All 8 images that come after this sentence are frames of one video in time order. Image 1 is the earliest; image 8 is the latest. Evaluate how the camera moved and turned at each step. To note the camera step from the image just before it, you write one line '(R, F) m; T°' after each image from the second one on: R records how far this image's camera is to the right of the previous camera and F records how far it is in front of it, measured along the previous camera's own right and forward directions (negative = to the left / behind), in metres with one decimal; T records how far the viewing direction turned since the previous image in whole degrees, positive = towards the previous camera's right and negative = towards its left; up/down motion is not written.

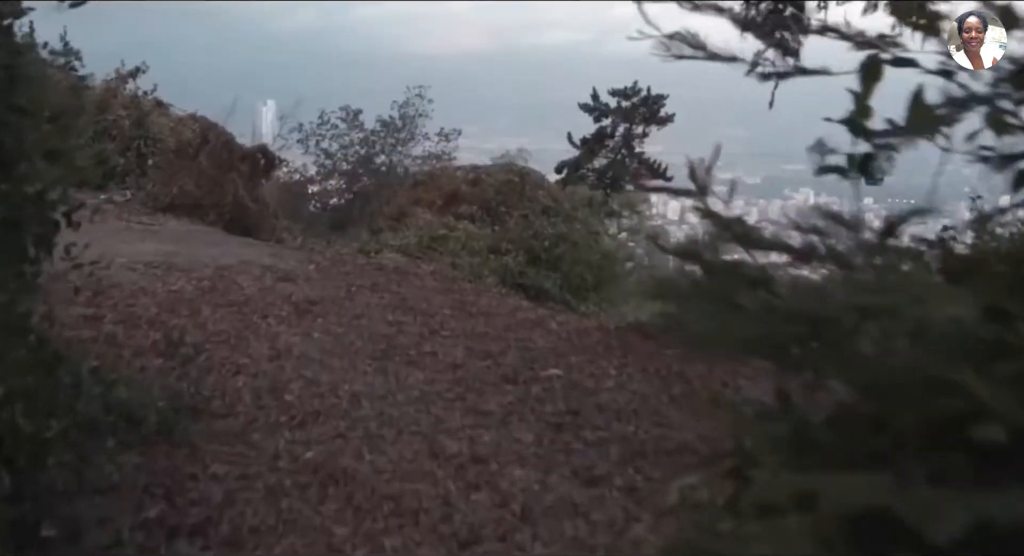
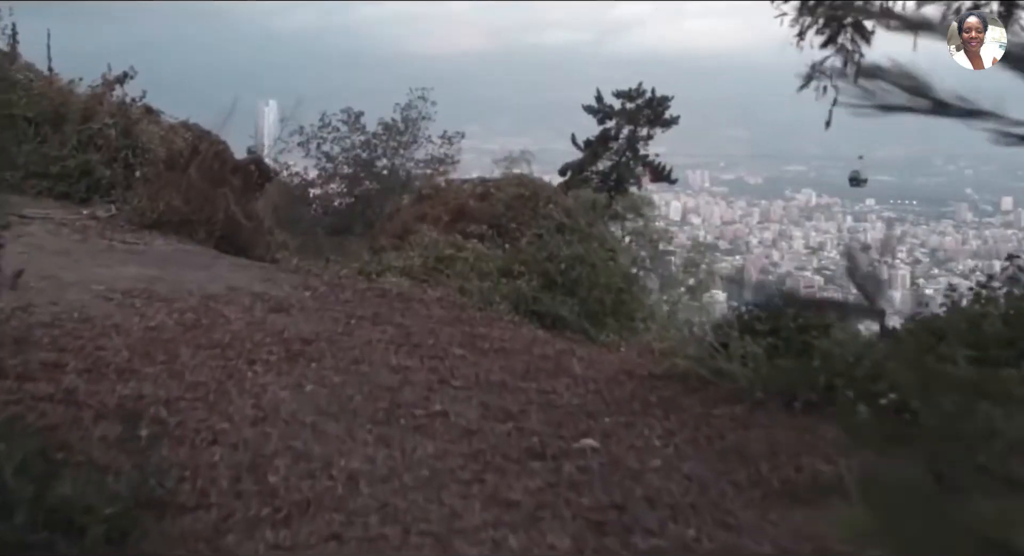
(-0.1, +0.8) m; 0°
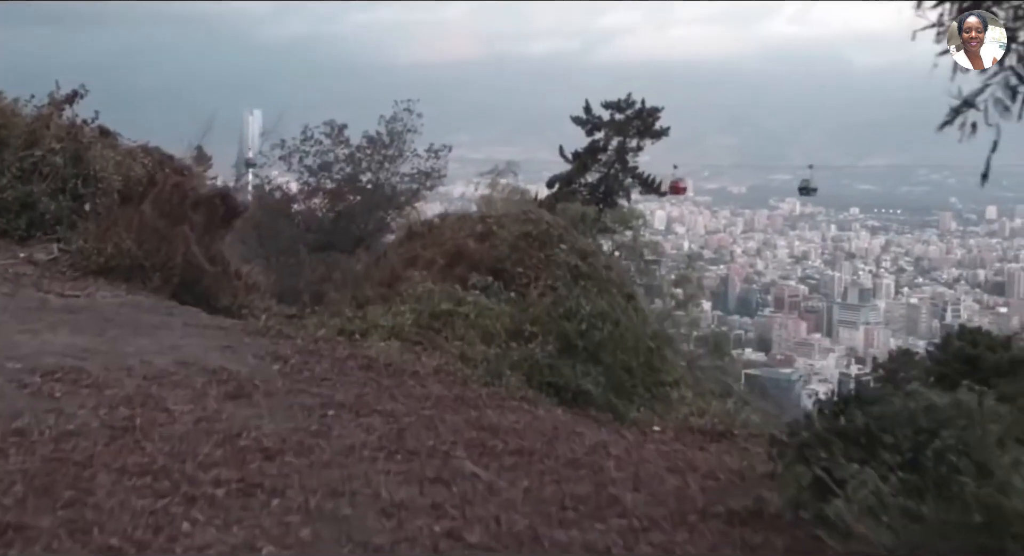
(-0.1, +1.5) m; +1°
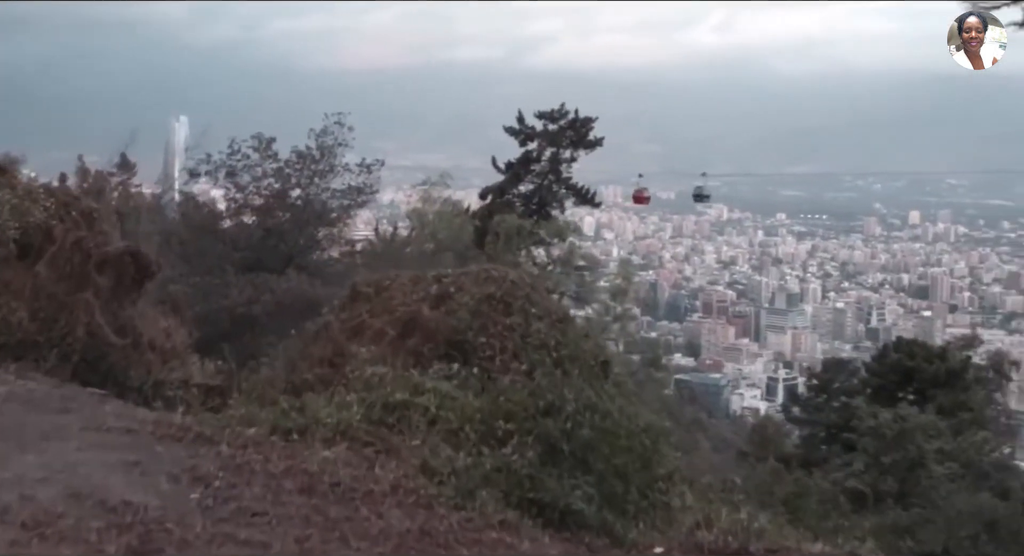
(-0.2, +1.3) m; +3°
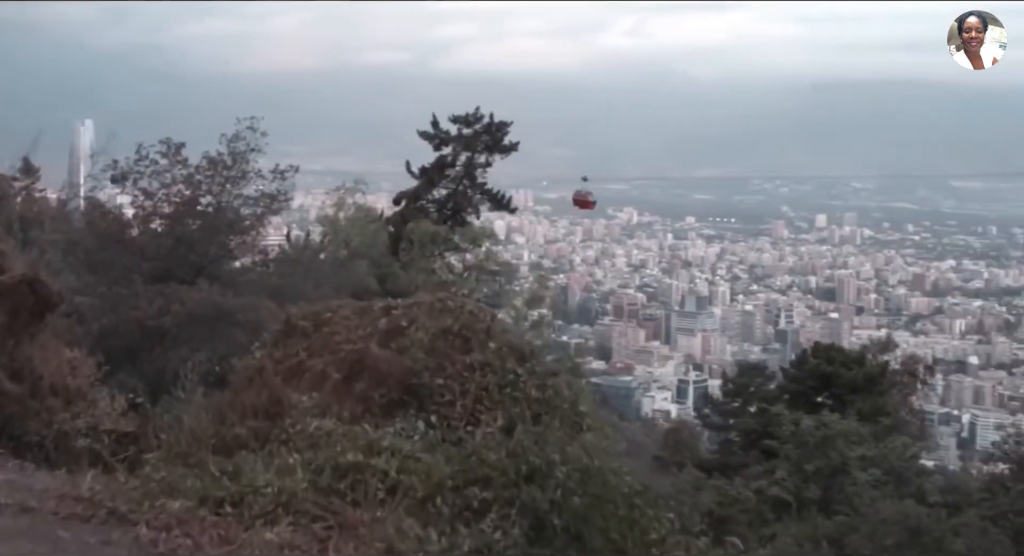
(-0.2, +1.0) m; +3°
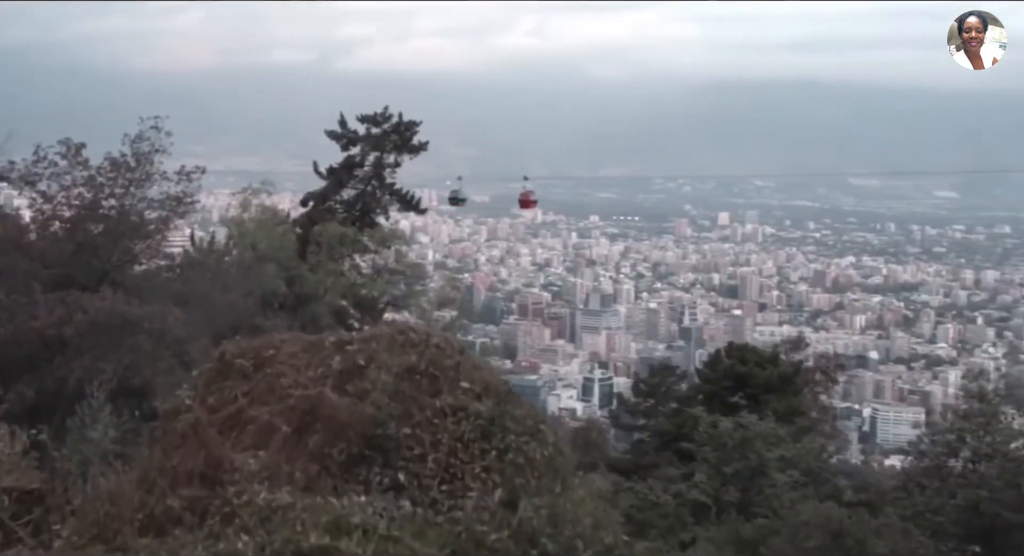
(-0.3, +1.1) m; +3°
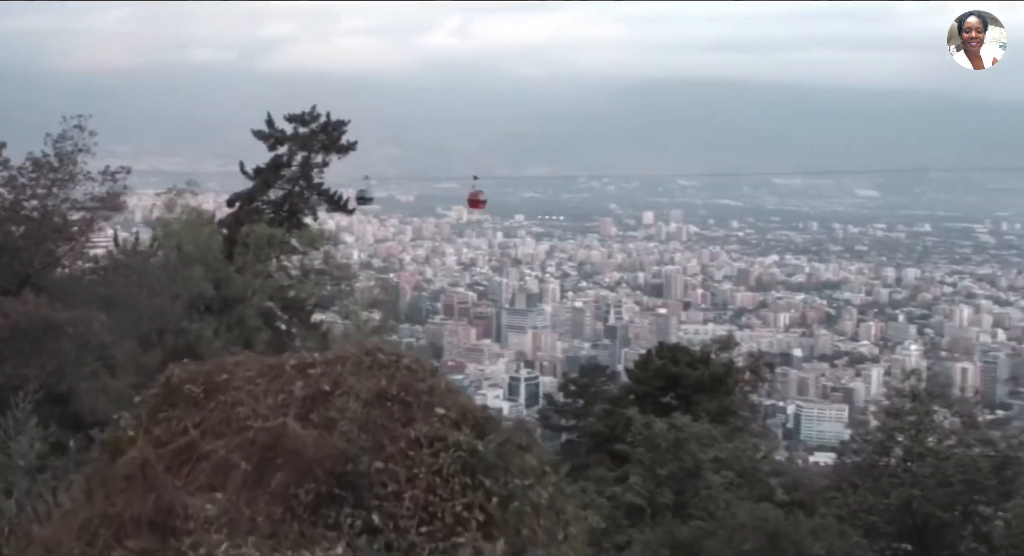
(-0.2, +0.6) m; +3°
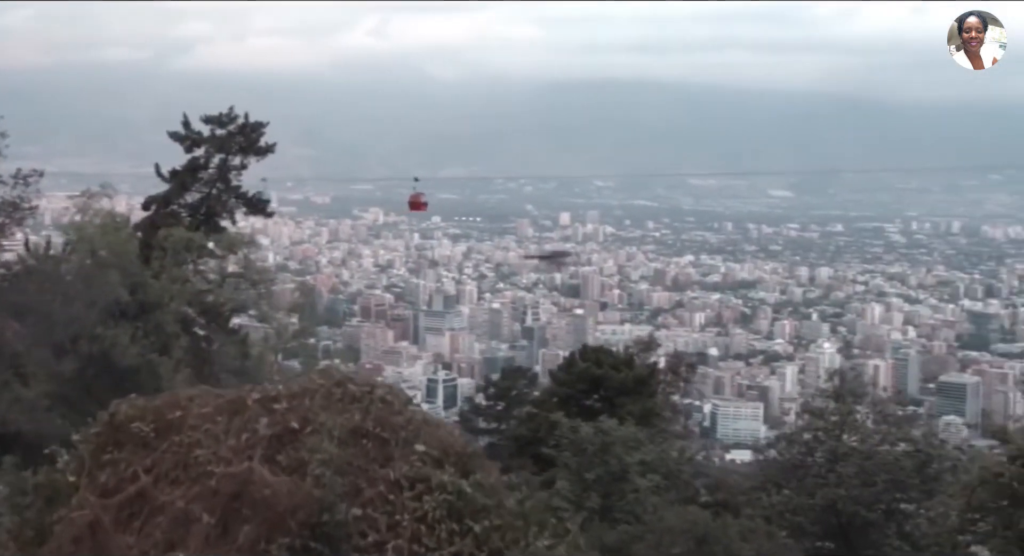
(-0.2, +0.6) m; +3°
